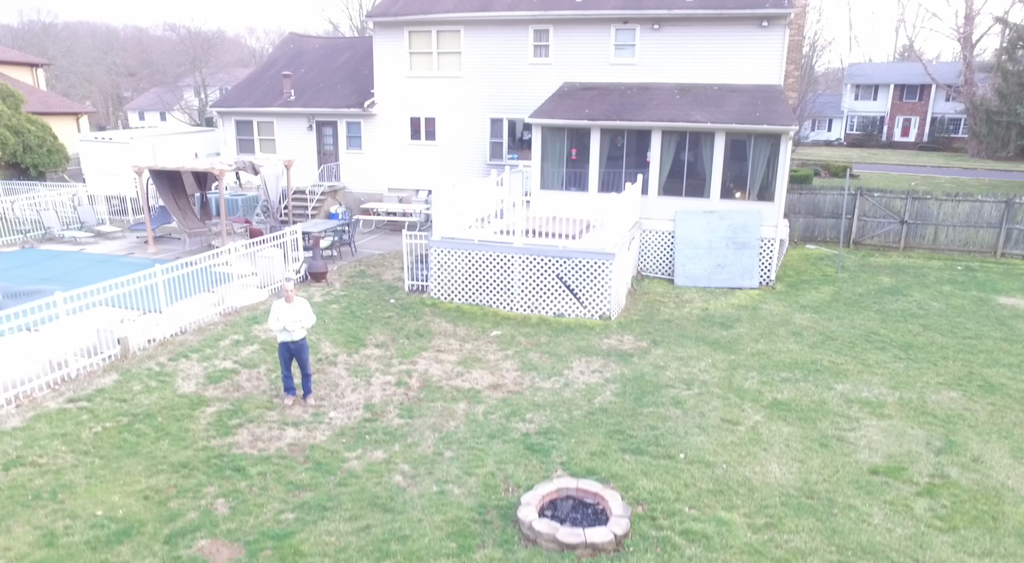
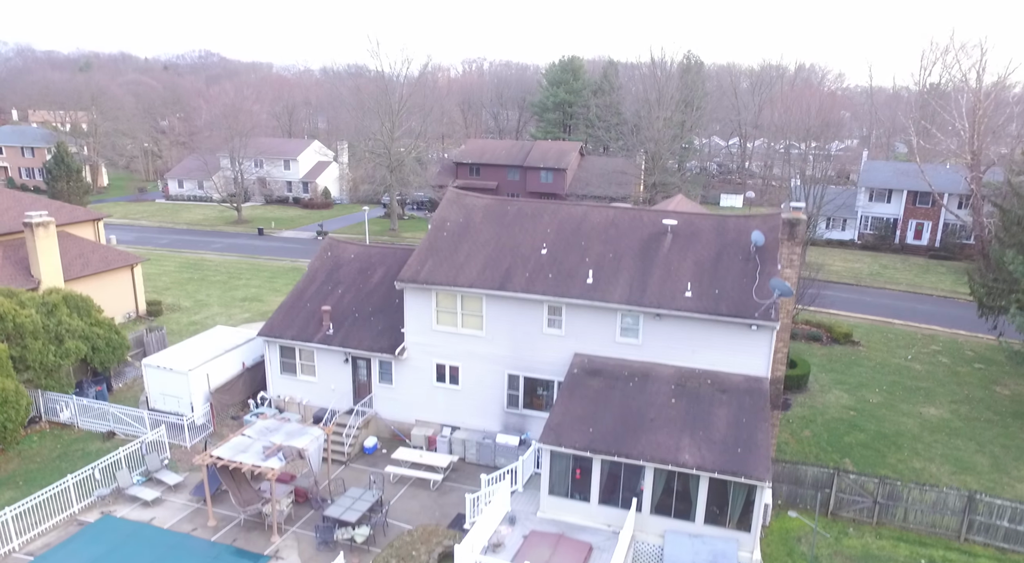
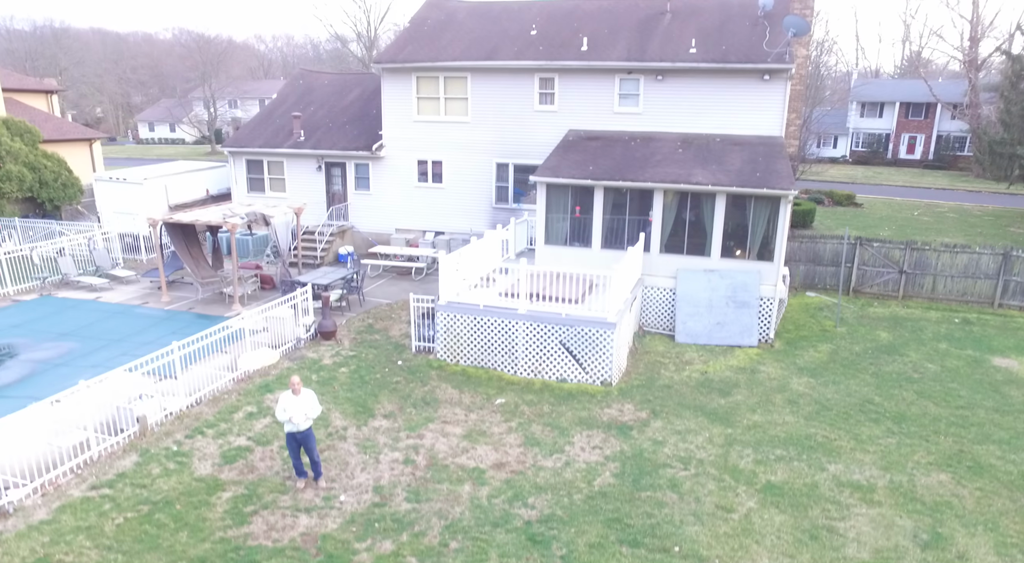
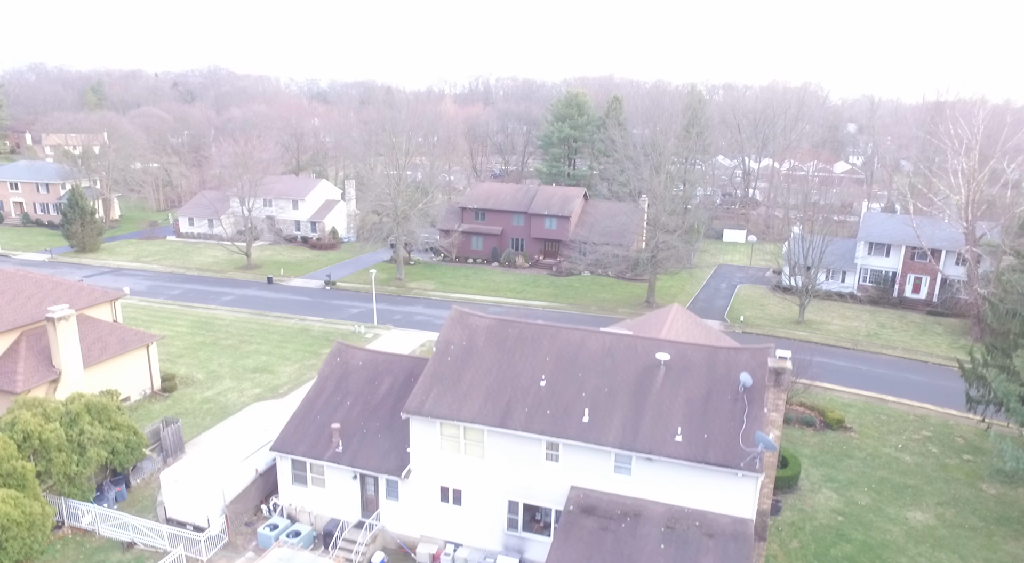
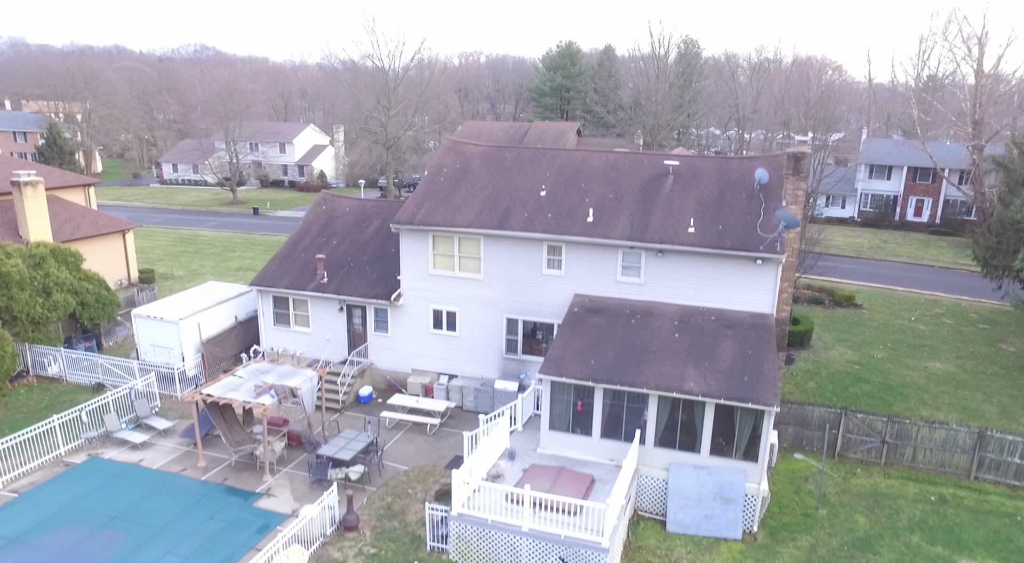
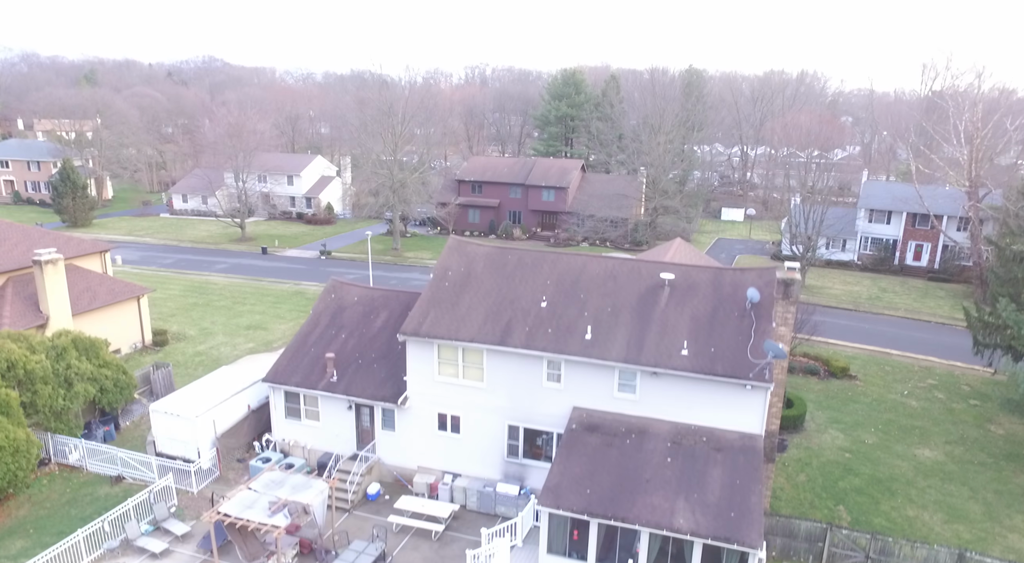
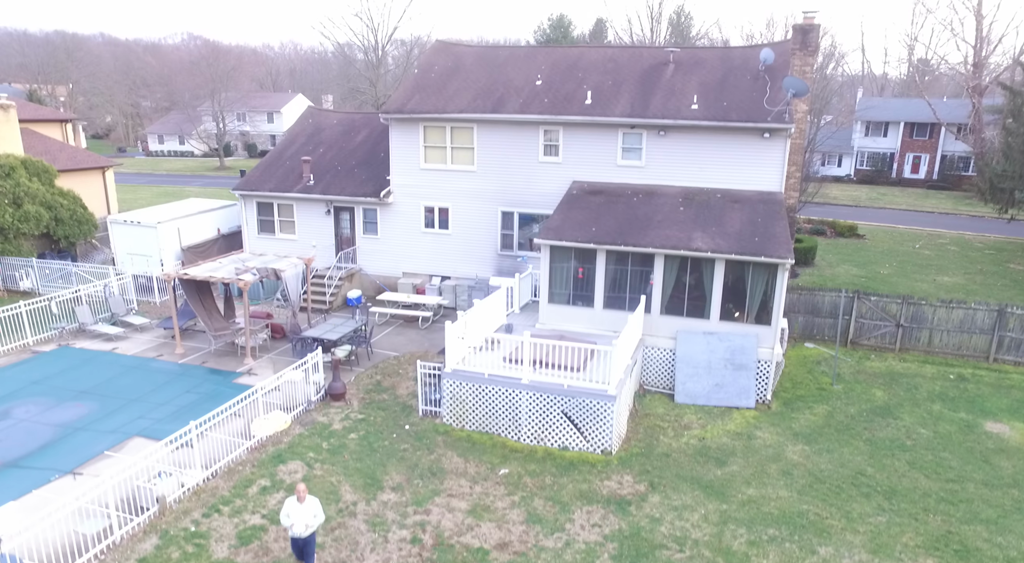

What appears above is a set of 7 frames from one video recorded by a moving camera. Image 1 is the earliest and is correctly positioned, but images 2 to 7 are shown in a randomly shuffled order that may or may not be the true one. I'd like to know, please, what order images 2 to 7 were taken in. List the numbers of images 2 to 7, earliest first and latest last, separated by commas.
3, 7, 5, 2, 6, 4
